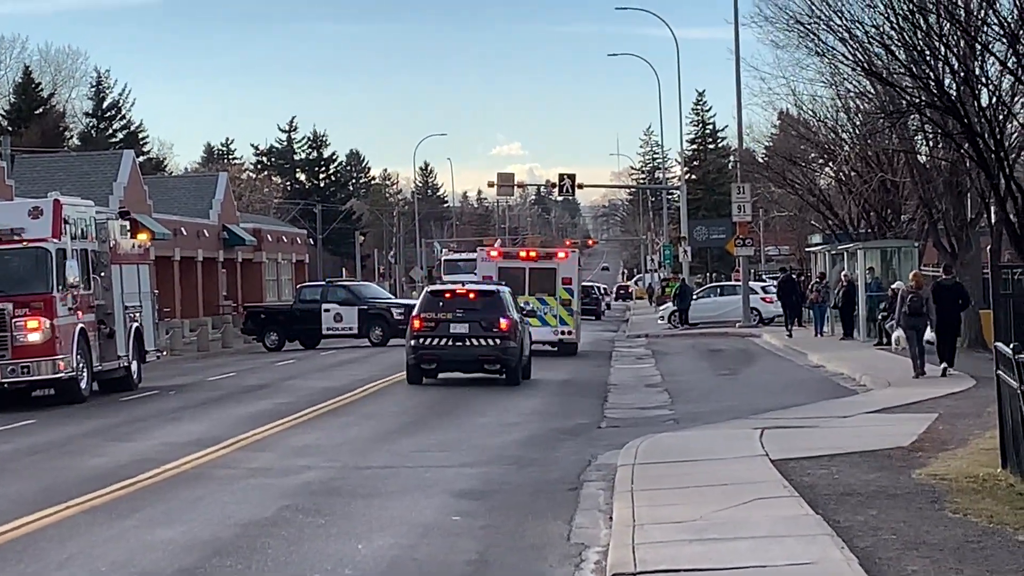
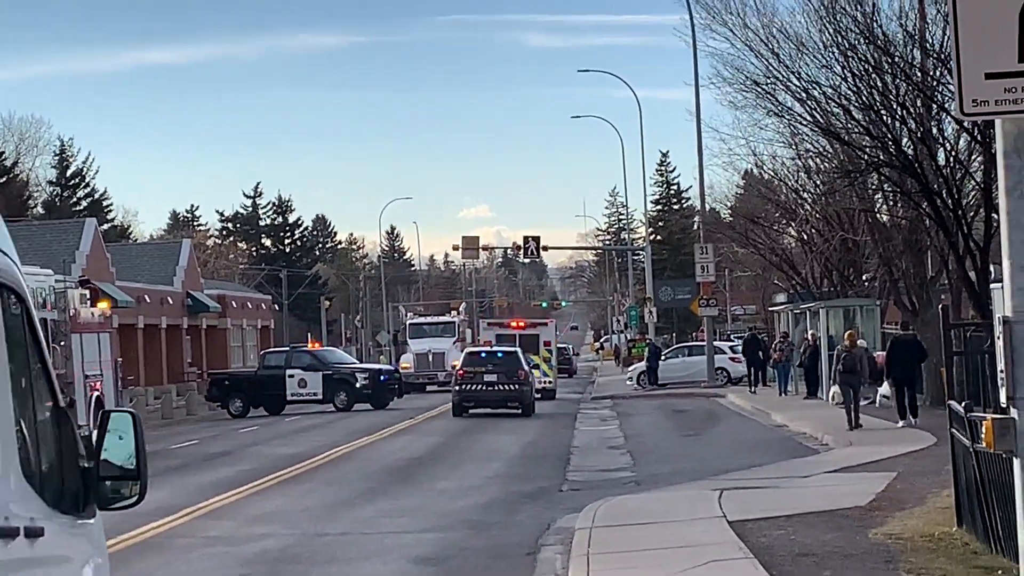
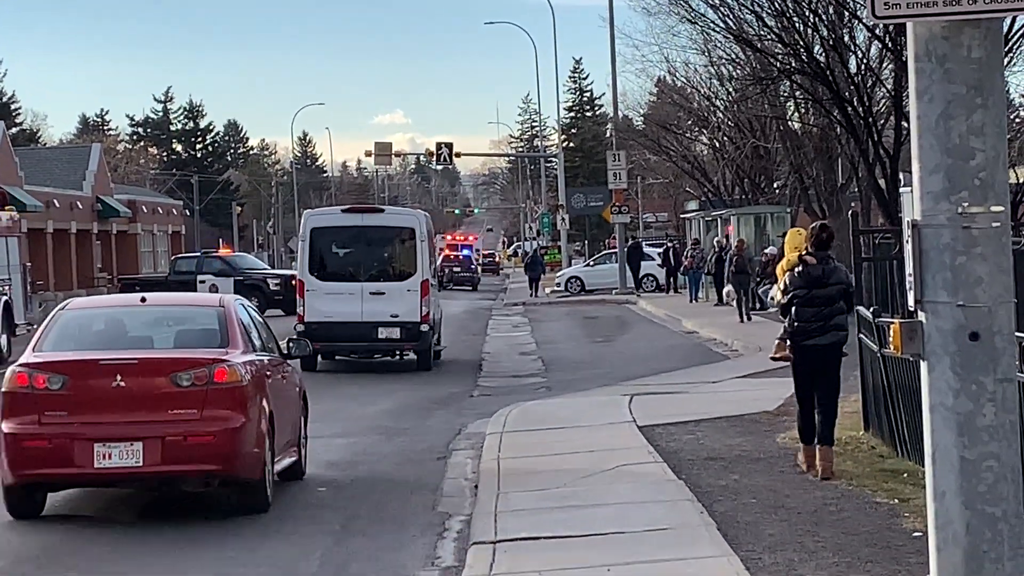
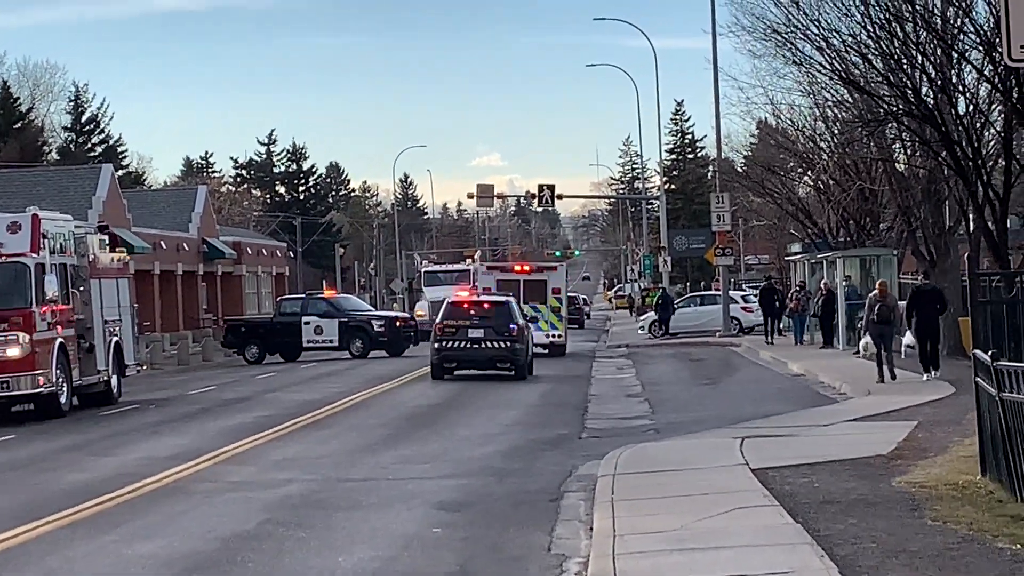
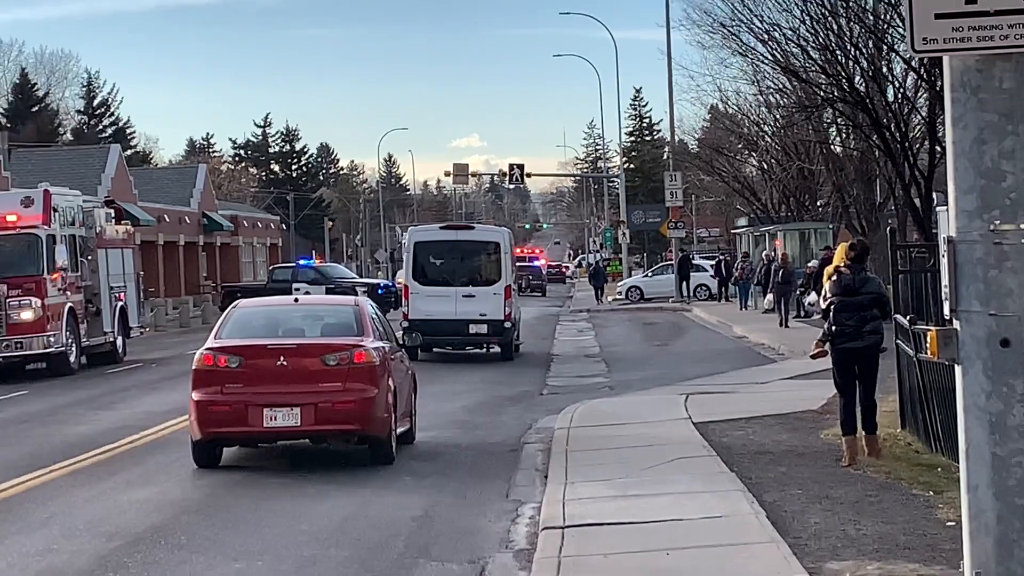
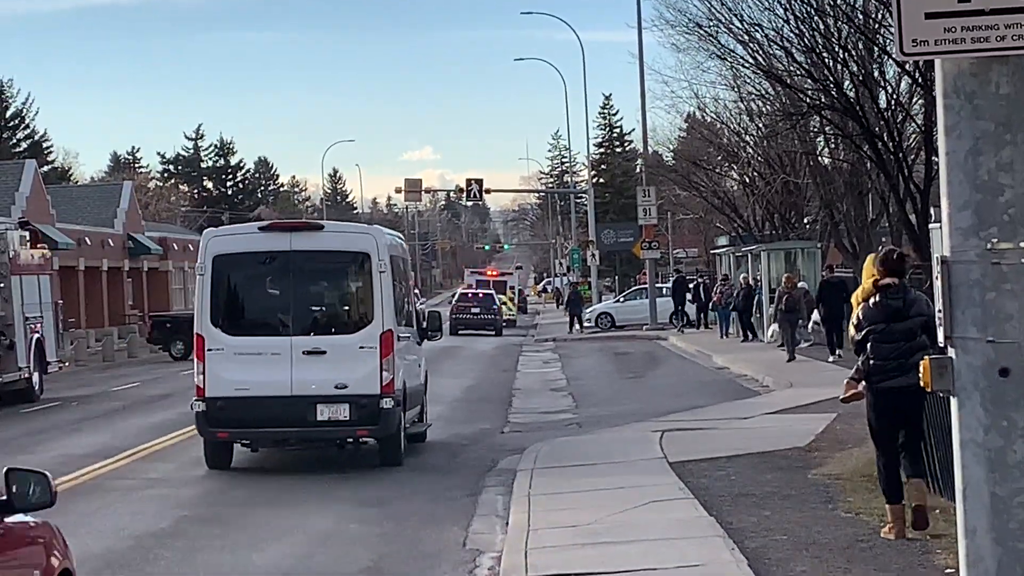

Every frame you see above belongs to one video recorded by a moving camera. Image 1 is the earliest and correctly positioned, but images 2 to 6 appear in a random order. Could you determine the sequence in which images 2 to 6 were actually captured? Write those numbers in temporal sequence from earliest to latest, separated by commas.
4, 2, 6, 3, 5
